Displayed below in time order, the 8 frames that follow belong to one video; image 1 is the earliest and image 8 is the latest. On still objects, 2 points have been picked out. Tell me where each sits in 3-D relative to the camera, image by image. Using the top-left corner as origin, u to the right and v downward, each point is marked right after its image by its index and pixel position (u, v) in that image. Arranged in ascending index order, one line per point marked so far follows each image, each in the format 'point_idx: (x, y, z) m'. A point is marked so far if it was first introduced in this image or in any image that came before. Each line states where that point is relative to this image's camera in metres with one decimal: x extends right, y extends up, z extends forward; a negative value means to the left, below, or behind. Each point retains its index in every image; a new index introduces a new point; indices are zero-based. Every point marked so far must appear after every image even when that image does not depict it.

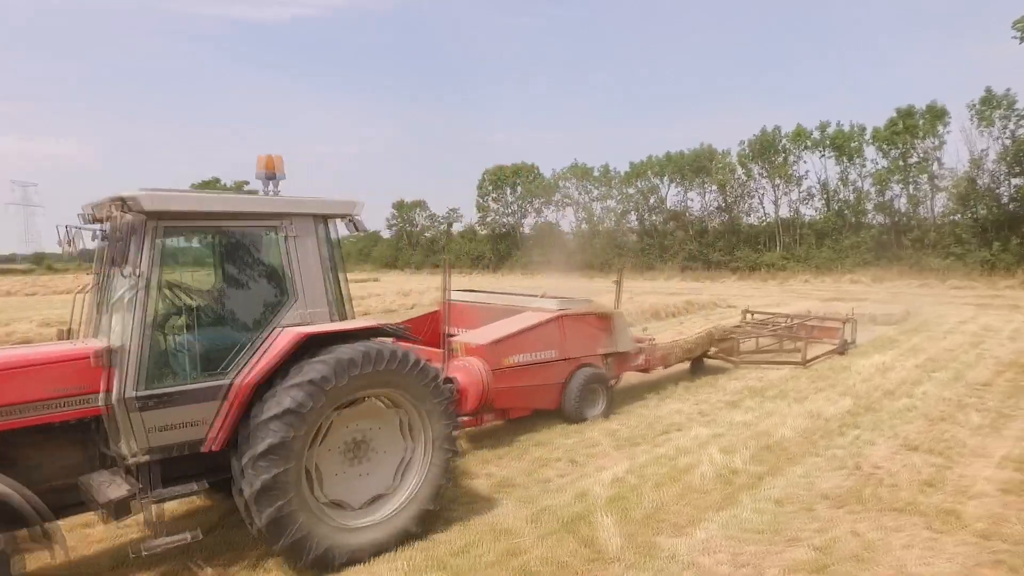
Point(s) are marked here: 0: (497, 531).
0: (-0.1, -1.6, +4.1) m
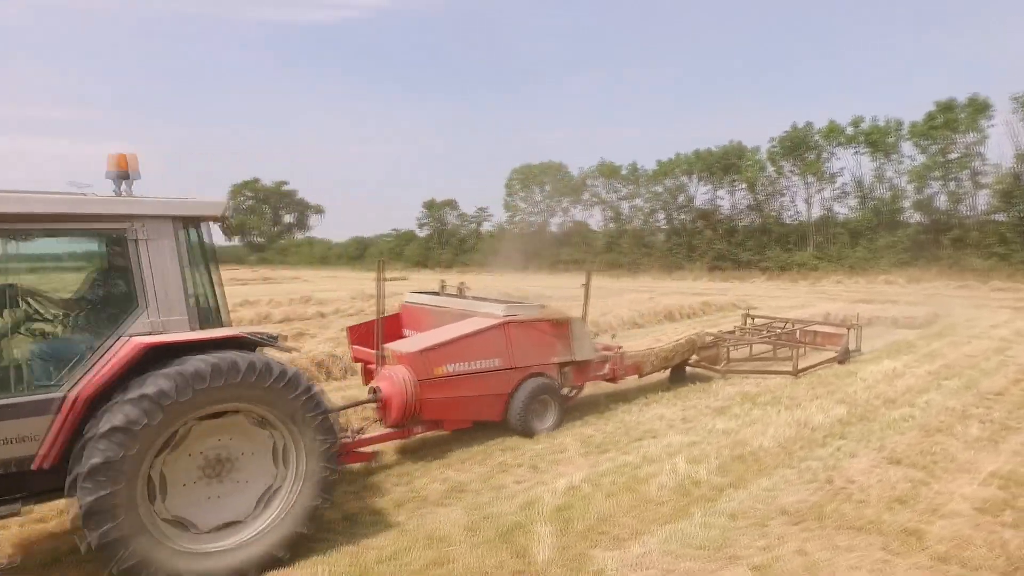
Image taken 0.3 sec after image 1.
0: (-0.5, -1.6, +4.0) m
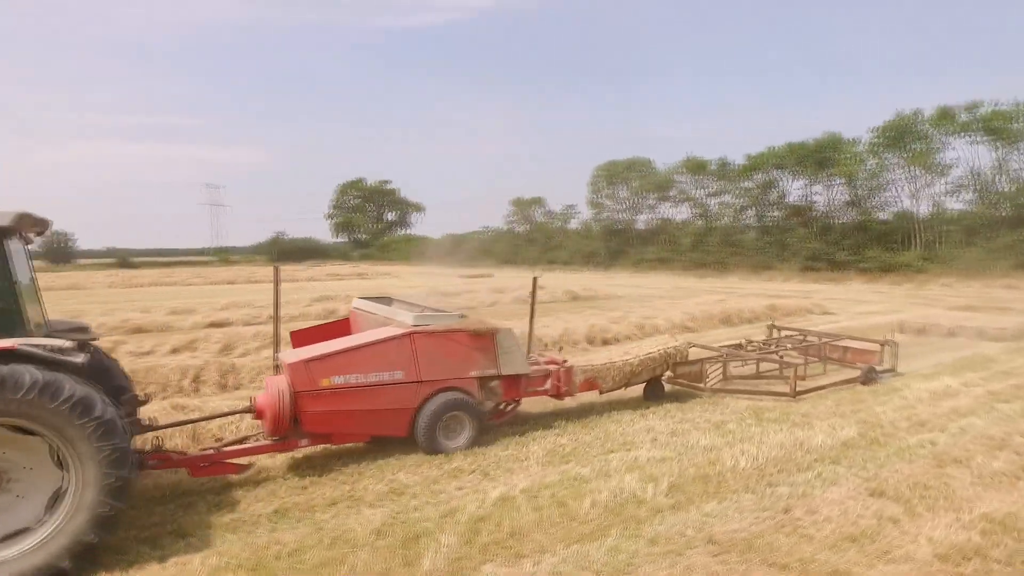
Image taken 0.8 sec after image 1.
0: (-1.2, -1.7, +4.1) m
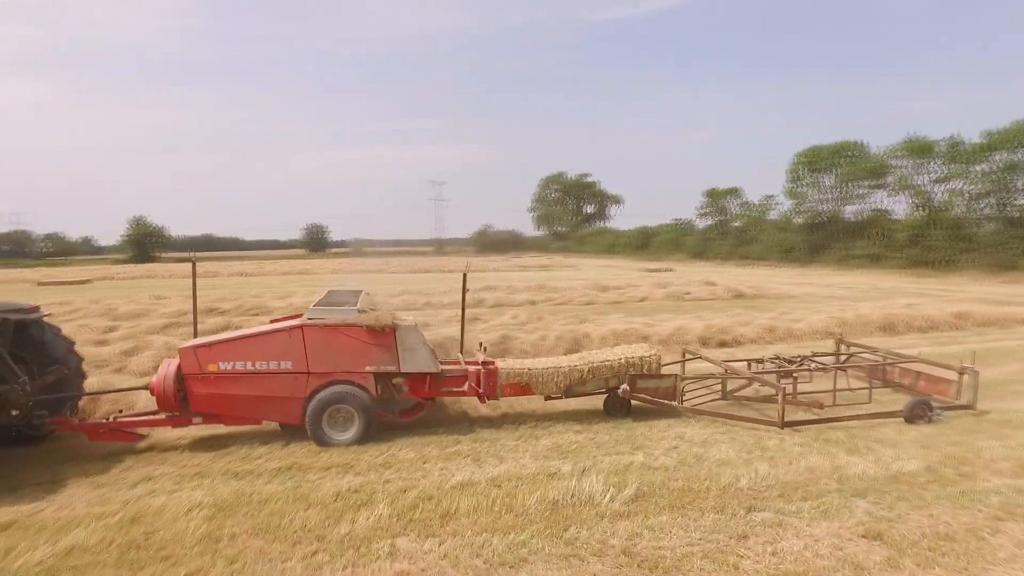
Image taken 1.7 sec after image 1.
0: (-1.6, -1.6, +4.8) m
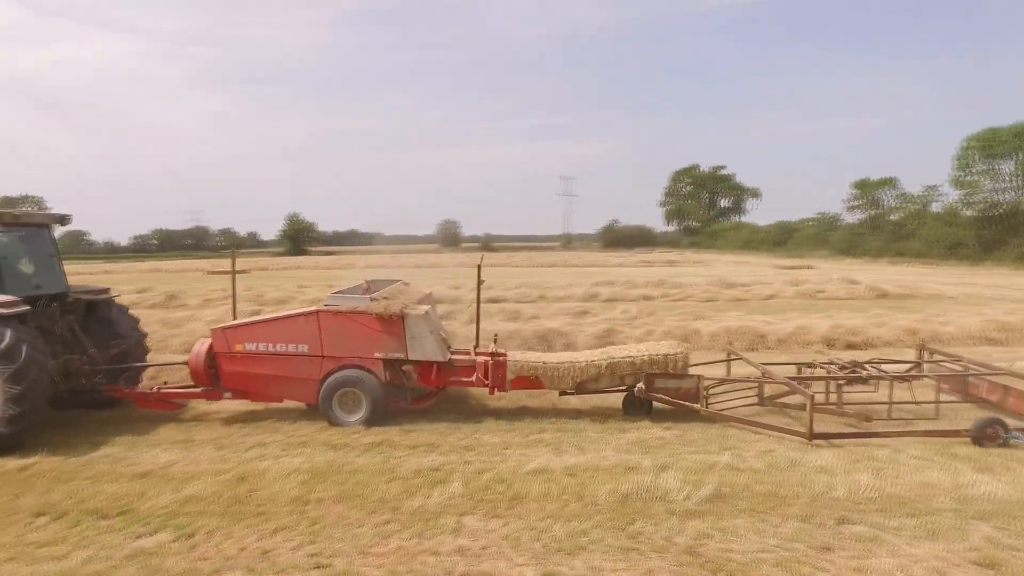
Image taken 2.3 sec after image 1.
0: (-1.0, -1.5, +5.1) m
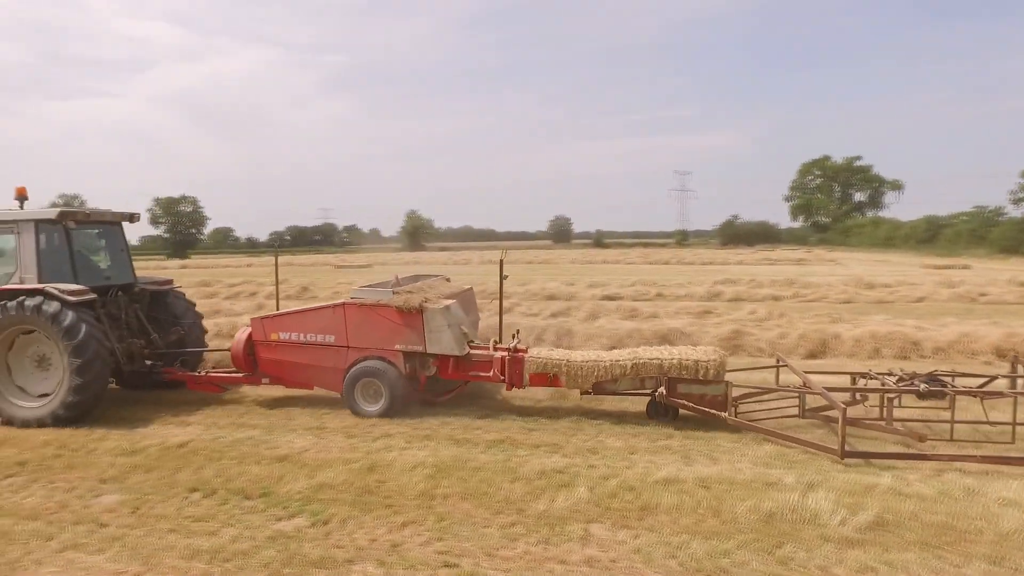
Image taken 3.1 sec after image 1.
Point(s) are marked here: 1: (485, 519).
0: (0.0, -1.4, +5.0) m
1: (-0.2, -1.5, +4.1) m
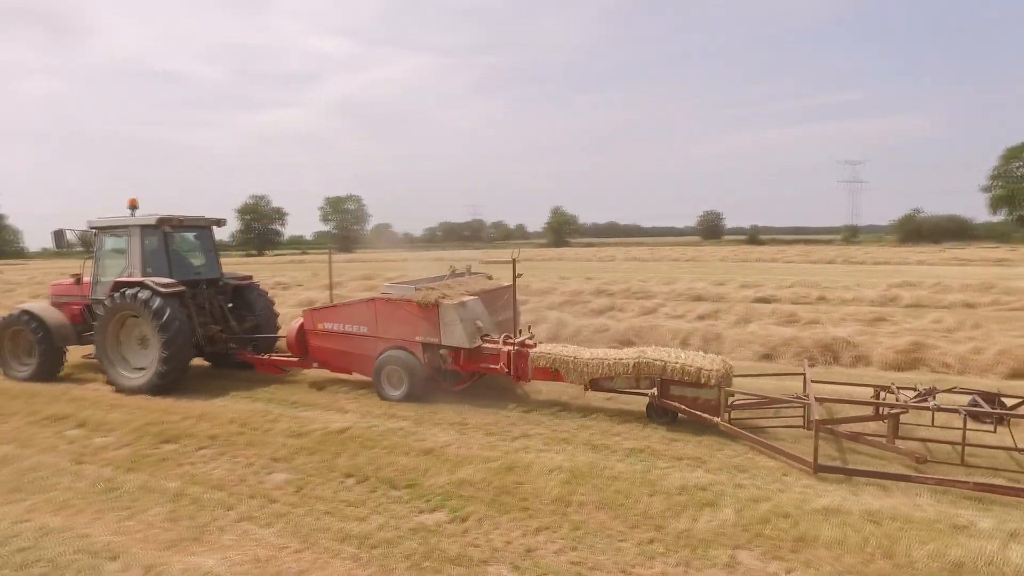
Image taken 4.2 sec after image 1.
0: (+1.0, -1.5, +4.8) m
1: (+0.7, -1.6, +4.0) m
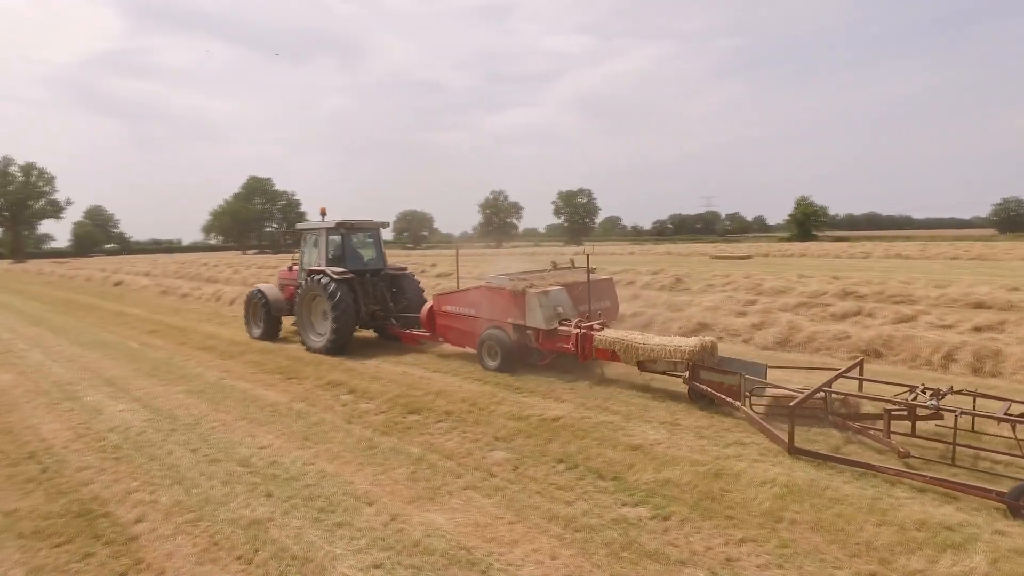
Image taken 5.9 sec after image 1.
0: (+2.5, -1.5, +4.3) m
1: (+1.9, -1.6, +3.7) m
